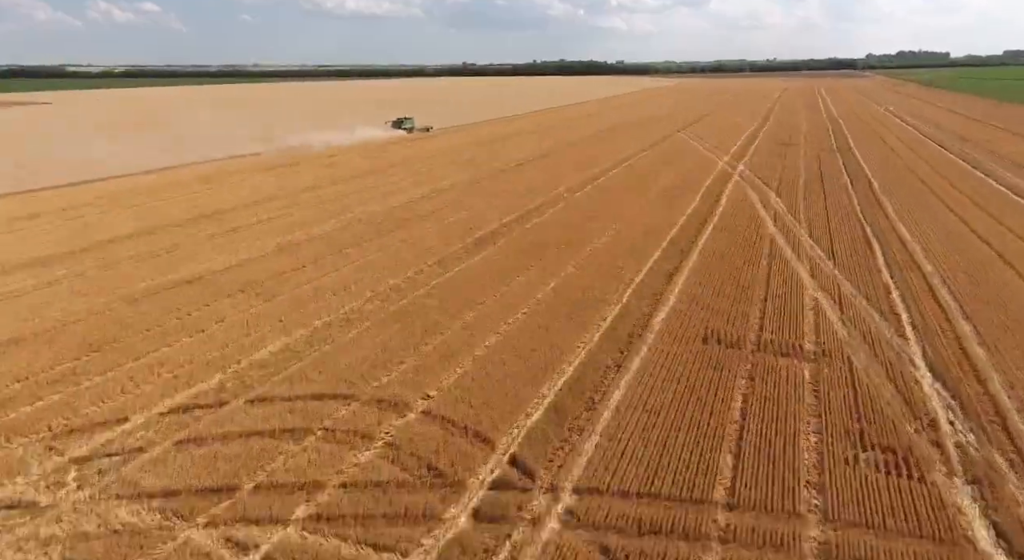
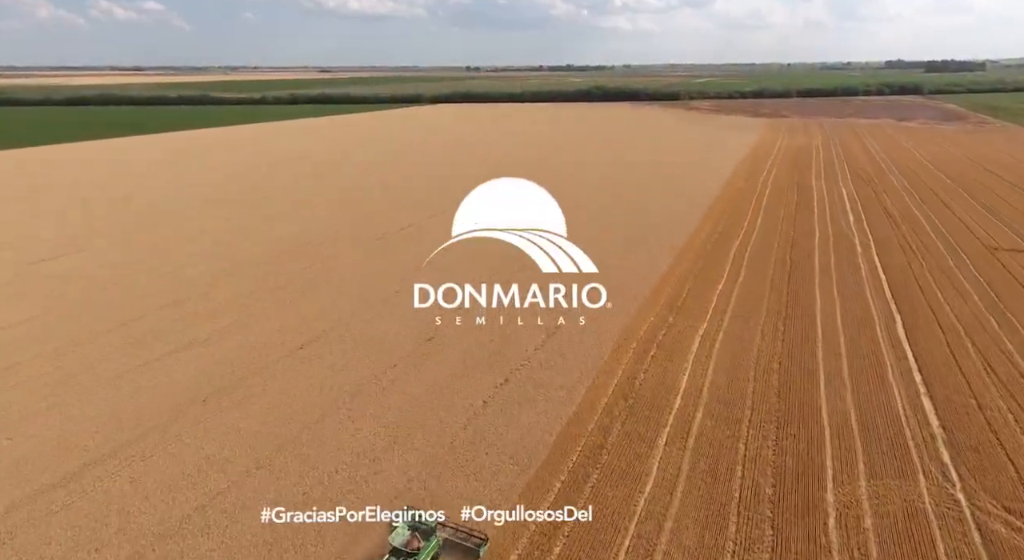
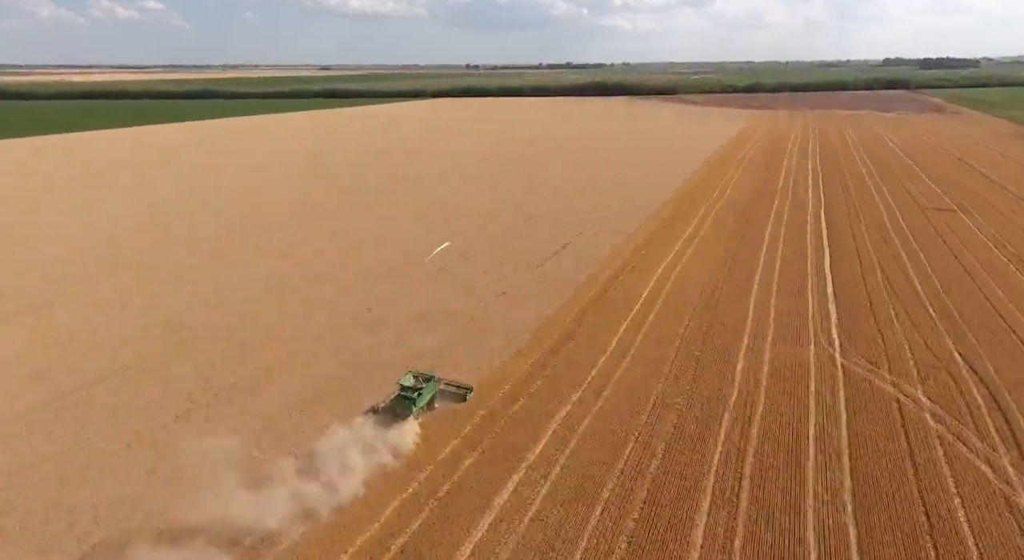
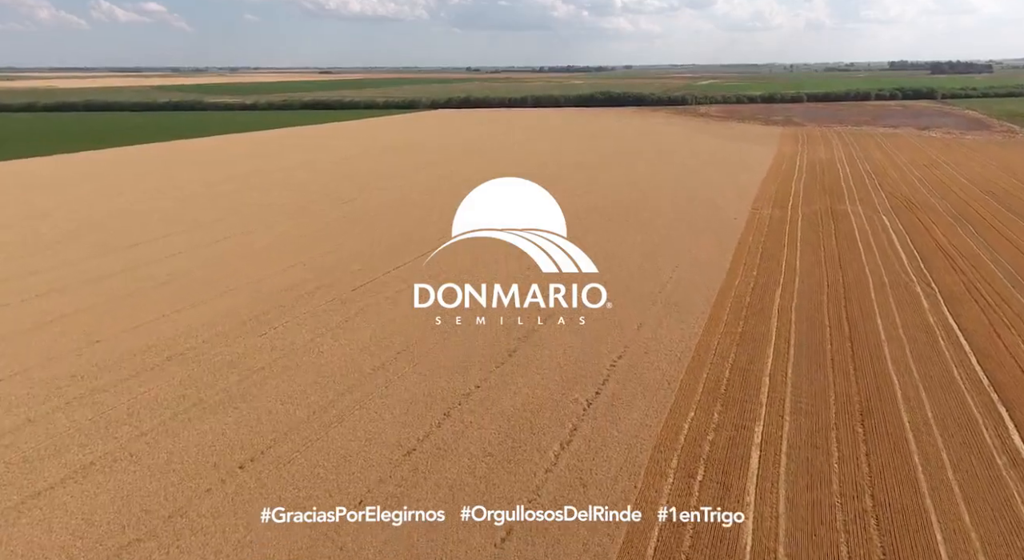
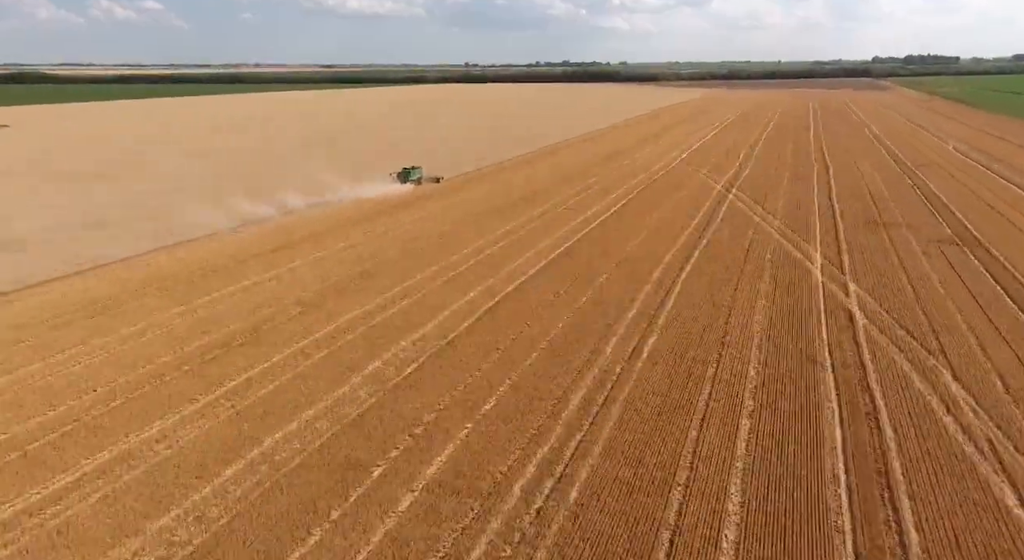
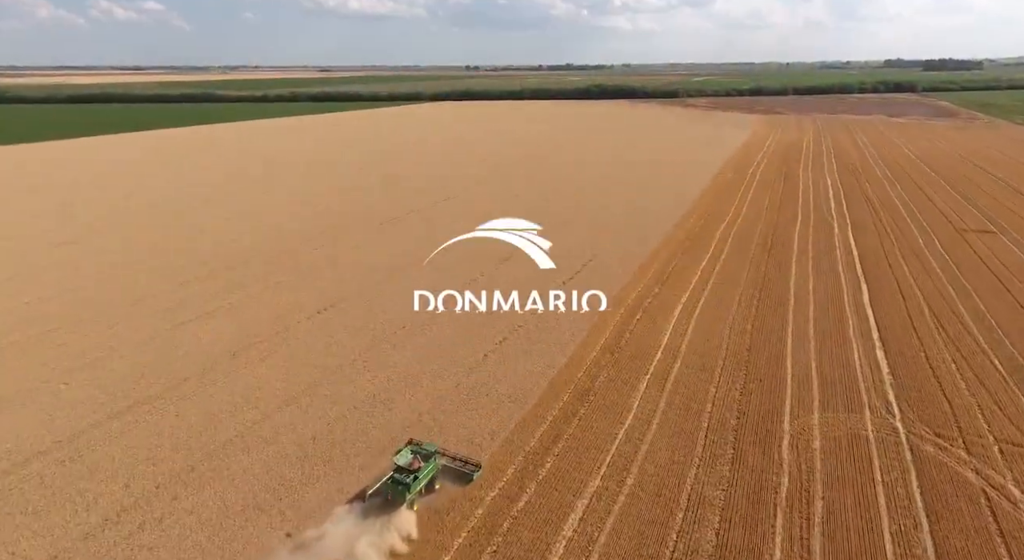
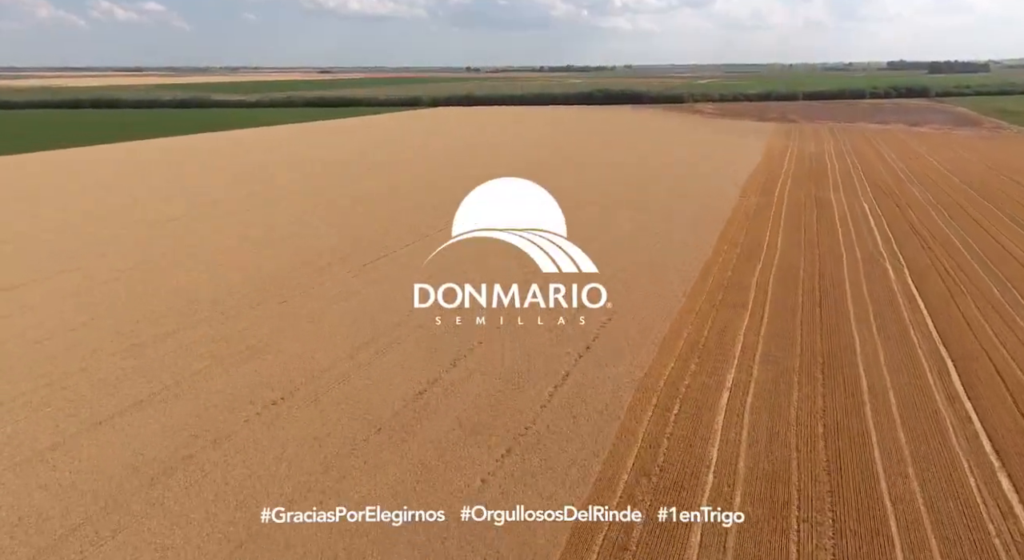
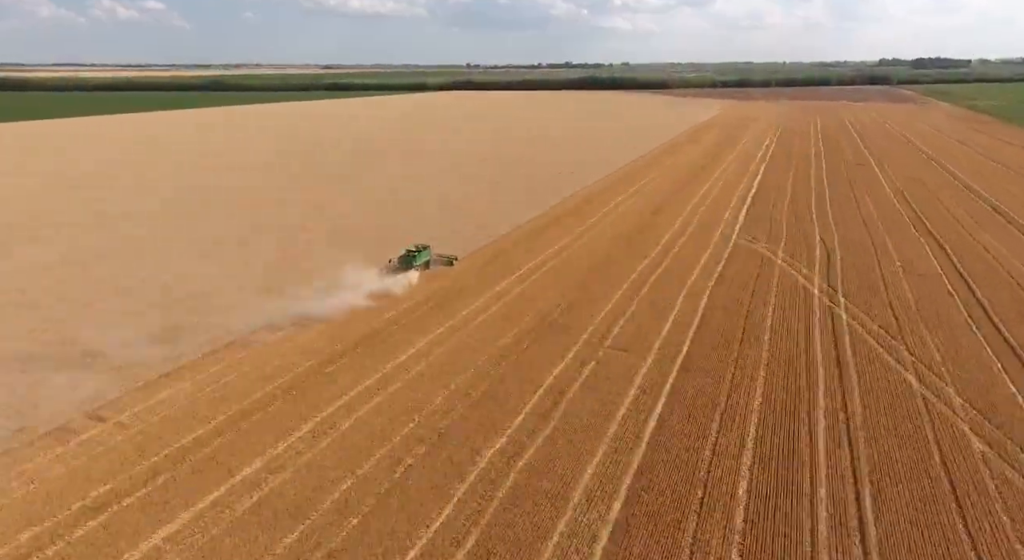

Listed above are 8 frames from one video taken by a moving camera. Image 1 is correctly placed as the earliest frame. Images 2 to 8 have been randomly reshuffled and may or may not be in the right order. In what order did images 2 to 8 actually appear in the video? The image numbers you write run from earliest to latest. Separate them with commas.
5, 8, 3, 6, 2, 7, 4
